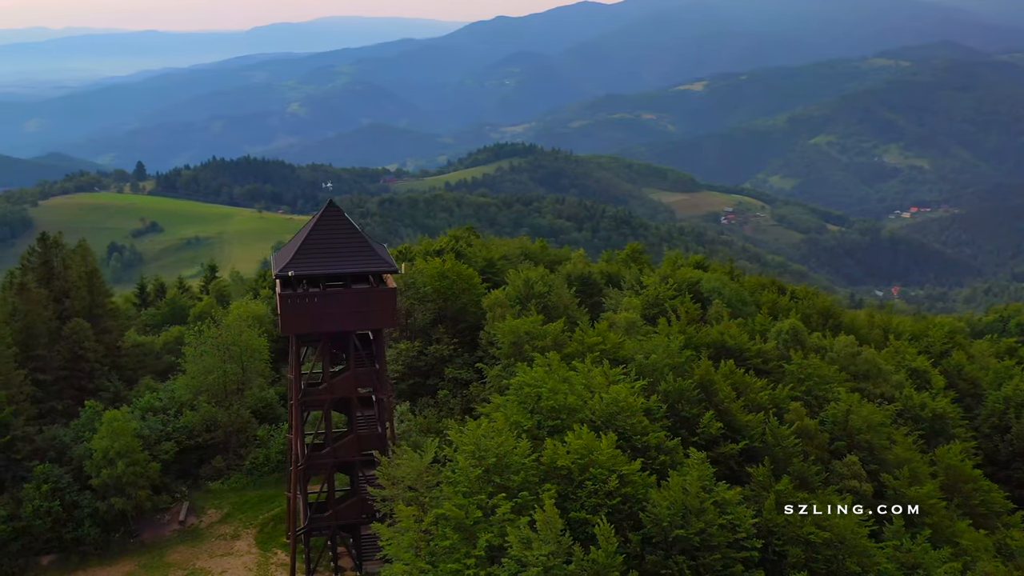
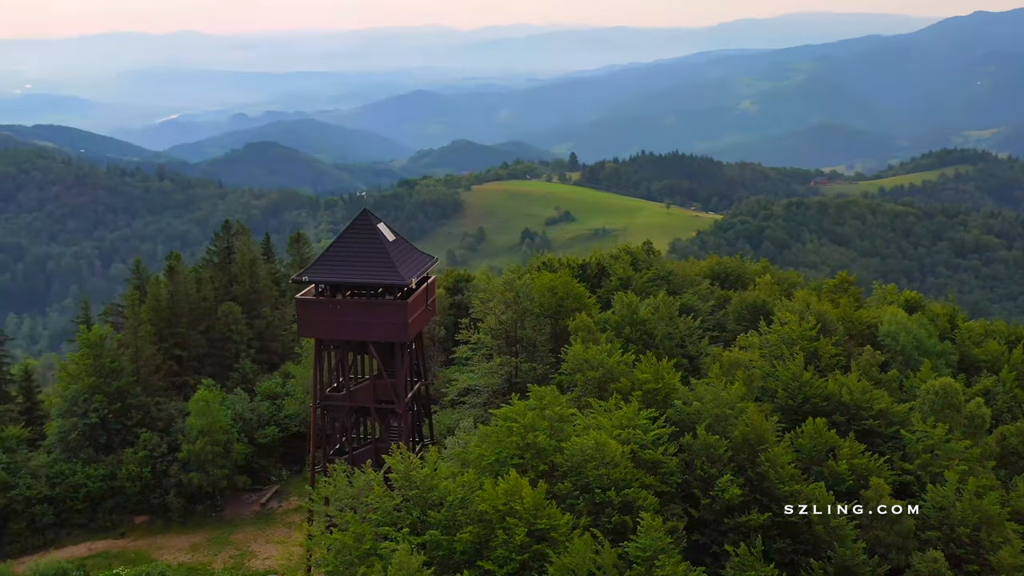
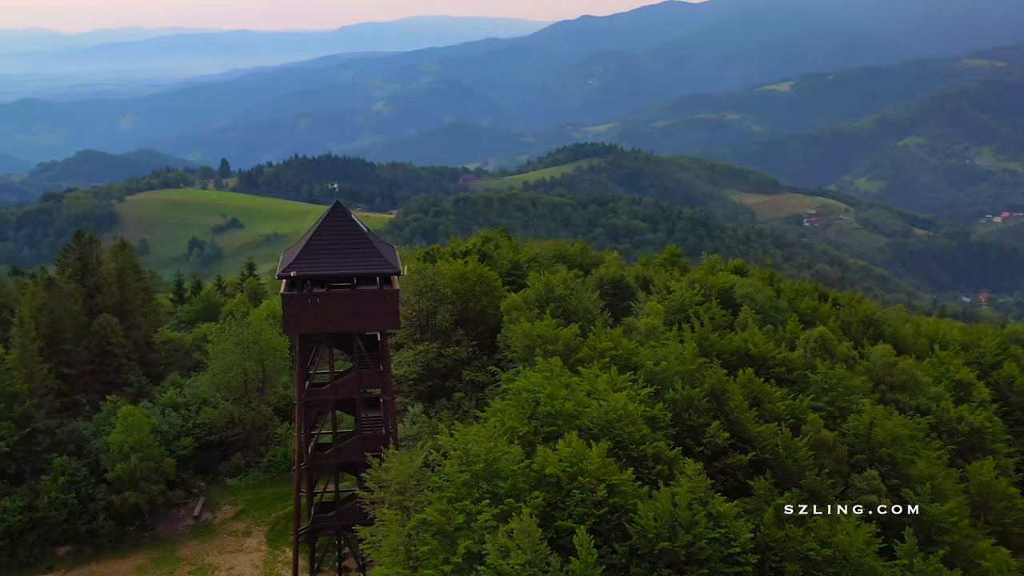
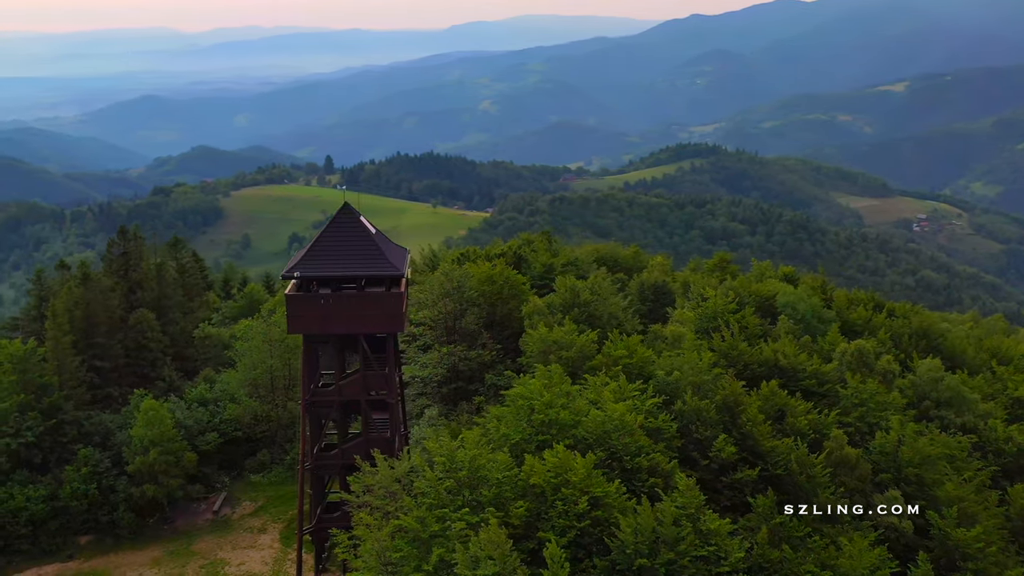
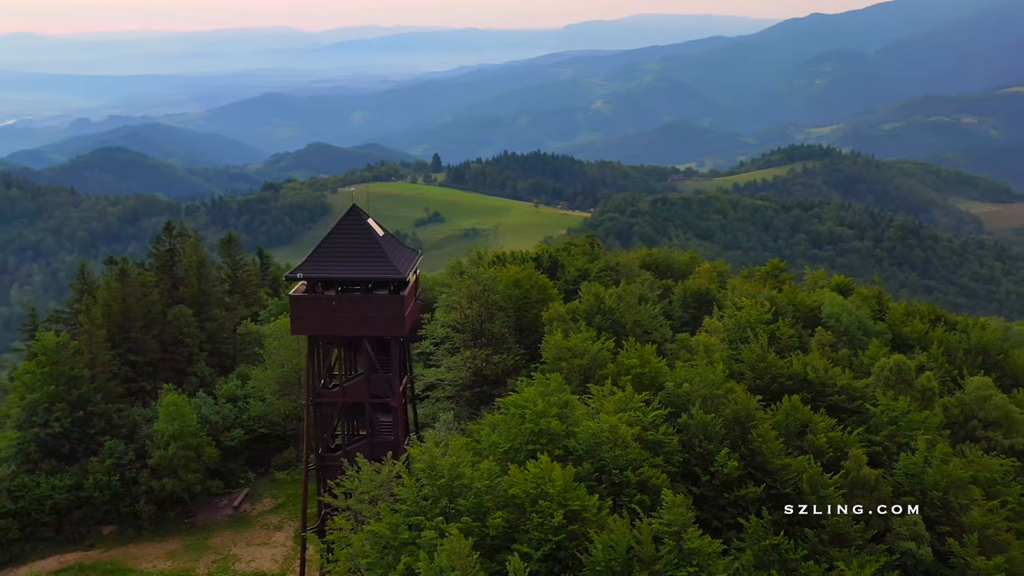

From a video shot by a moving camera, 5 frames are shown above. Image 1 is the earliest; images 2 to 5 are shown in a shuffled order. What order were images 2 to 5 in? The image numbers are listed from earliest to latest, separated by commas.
3, 4, 5, 2
